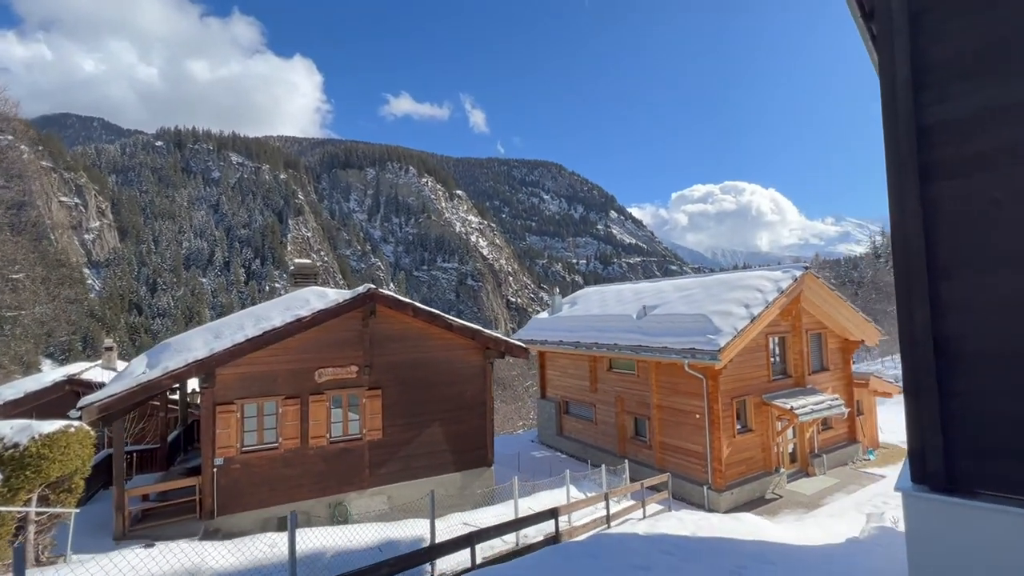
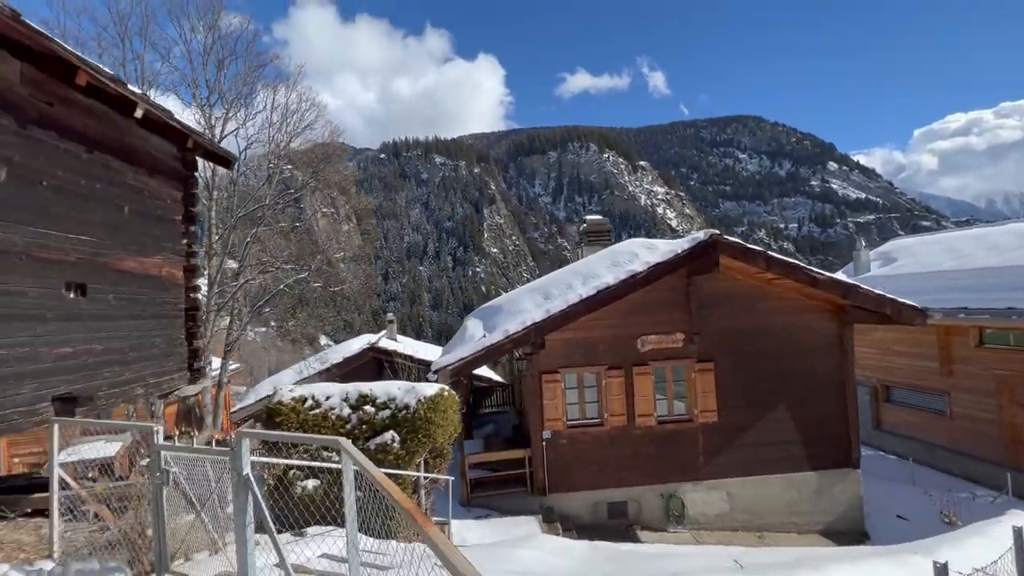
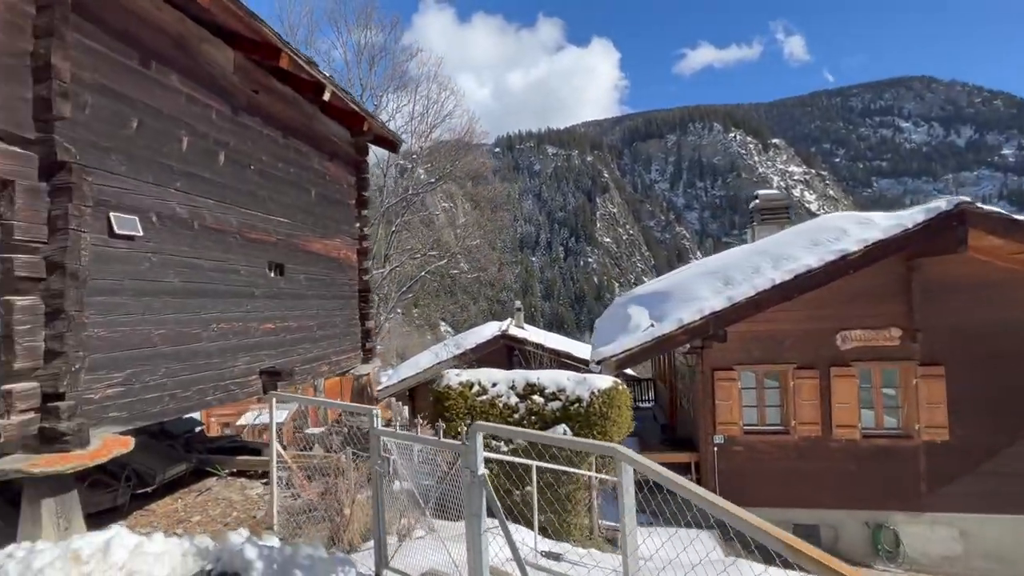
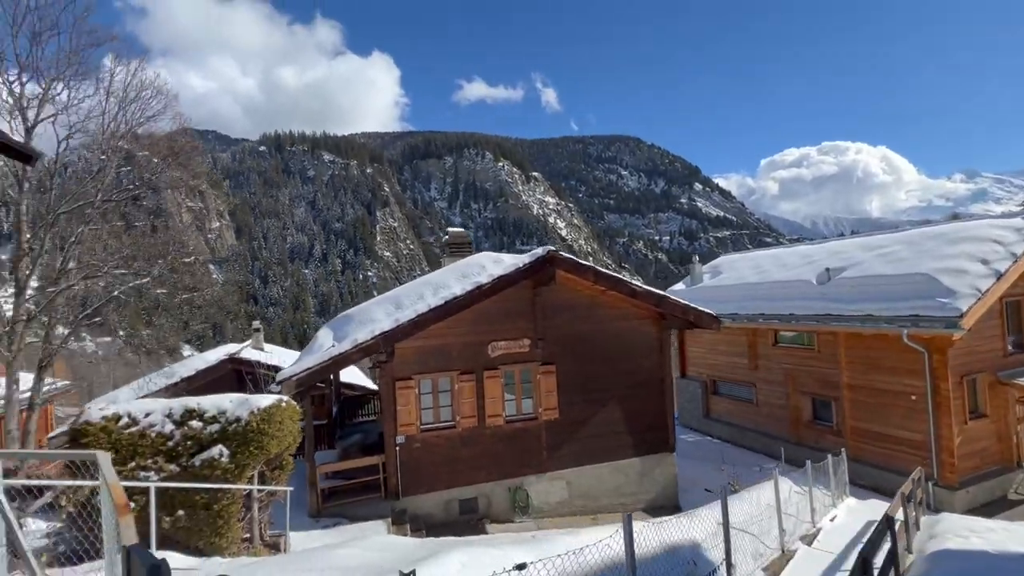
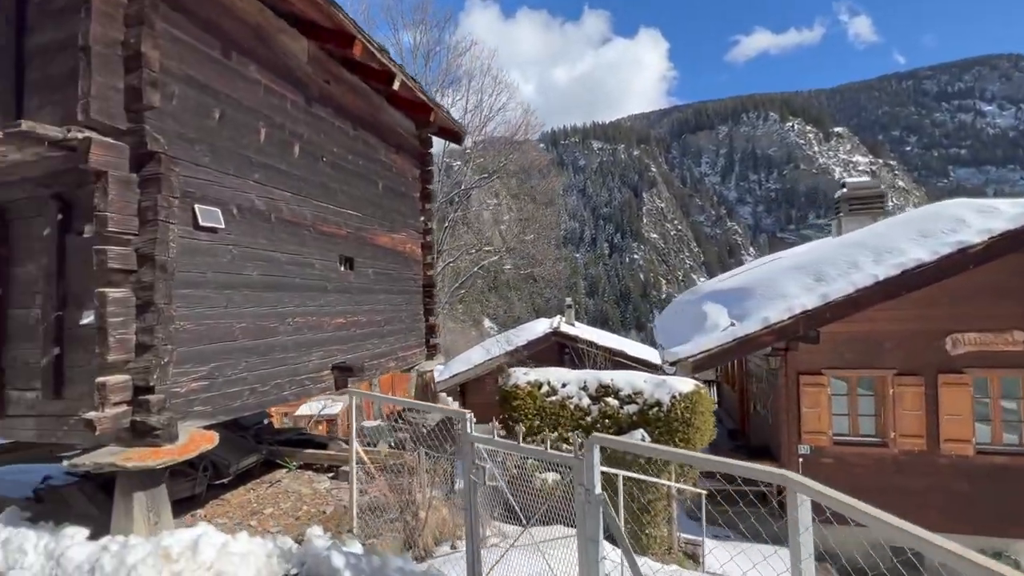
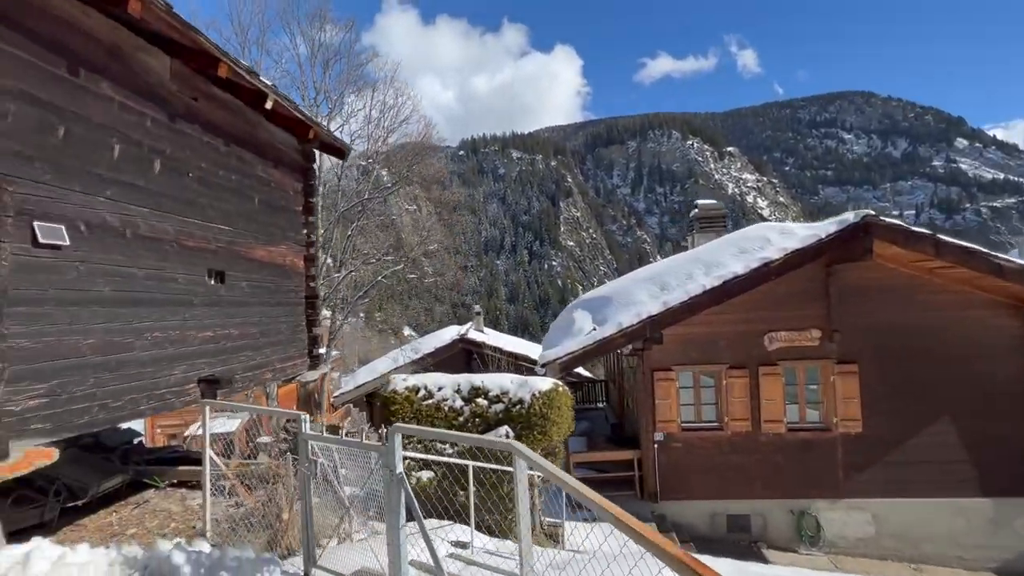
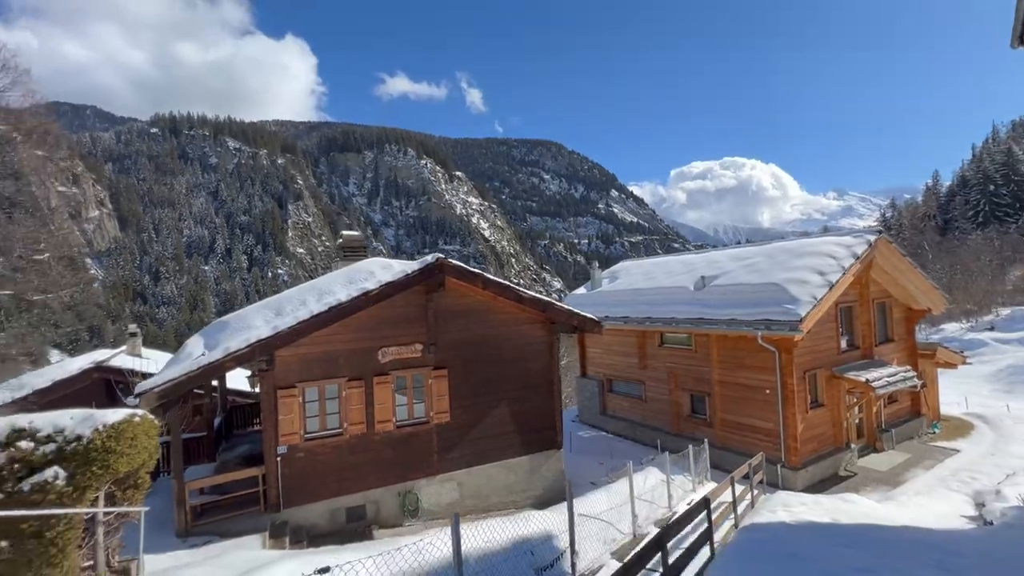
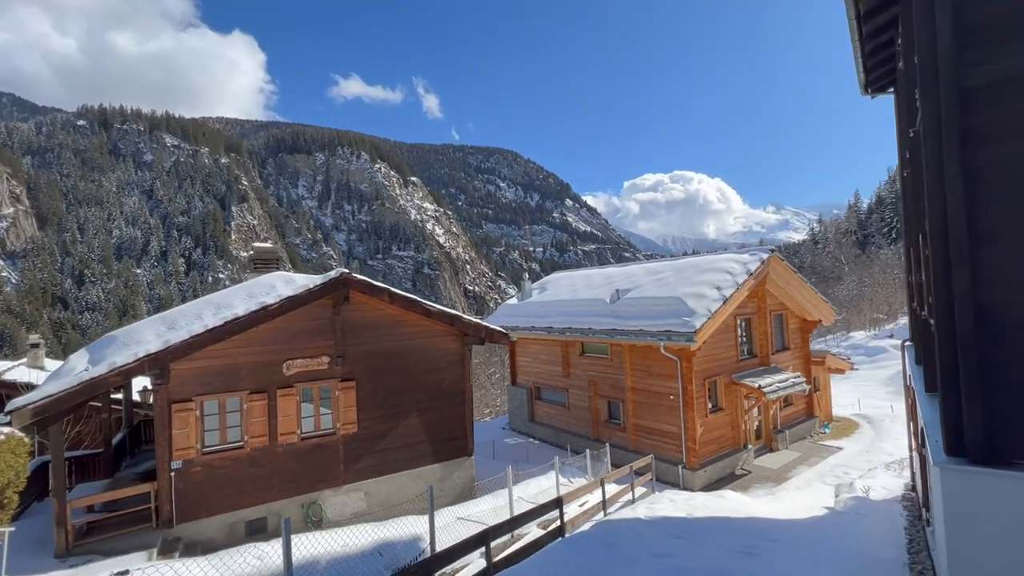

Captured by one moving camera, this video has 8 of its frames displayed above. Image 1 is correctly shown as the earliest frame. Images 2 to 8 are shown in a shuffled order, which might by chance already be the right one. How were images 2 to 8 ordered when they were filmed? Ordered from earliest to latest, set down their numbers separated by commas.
8, 7, 4, 2, 6, 3, 5
